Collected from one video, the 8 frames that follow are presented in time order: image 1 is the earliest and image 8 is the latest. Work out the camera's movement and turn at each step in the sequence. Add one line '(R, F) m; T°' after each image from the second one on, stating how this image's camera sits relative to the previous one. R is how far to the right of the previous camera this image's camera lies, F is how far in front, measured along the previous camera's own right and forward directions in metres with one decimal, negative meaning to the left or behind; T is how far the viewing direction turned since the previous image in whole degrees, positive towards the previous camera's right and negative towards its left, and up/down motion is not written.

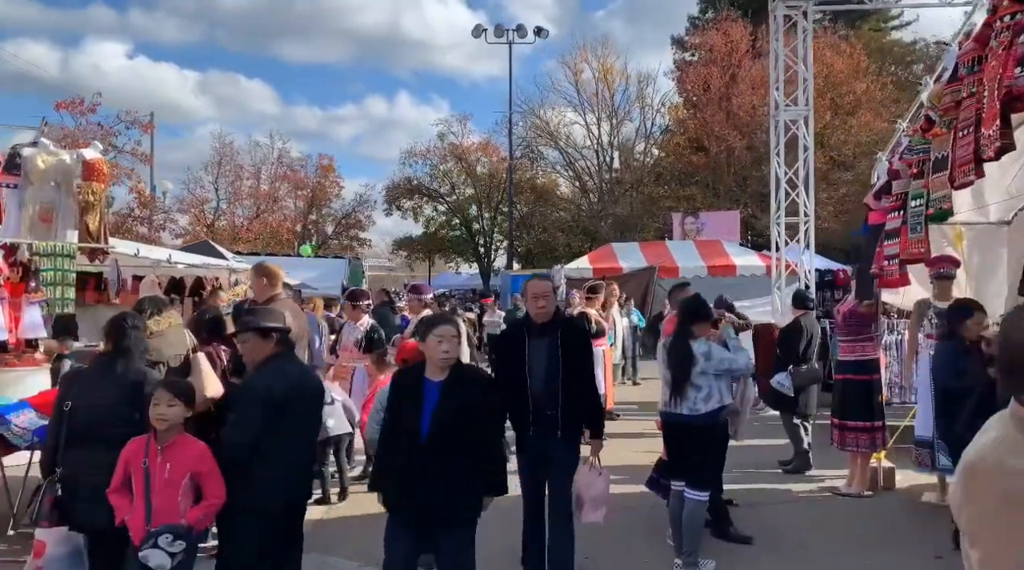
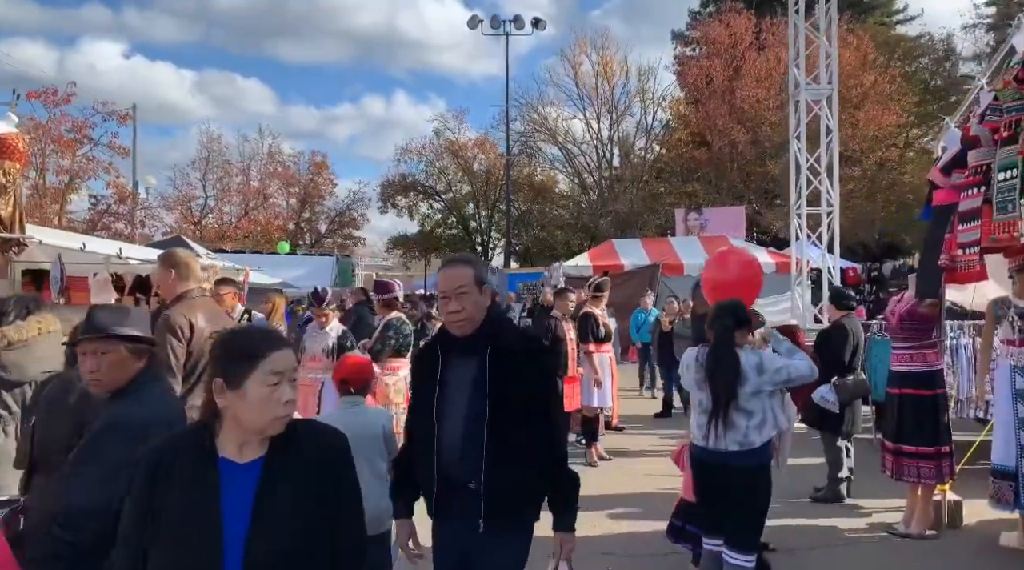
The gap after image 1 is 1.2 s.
(+0.1, +1.2) m; 0°
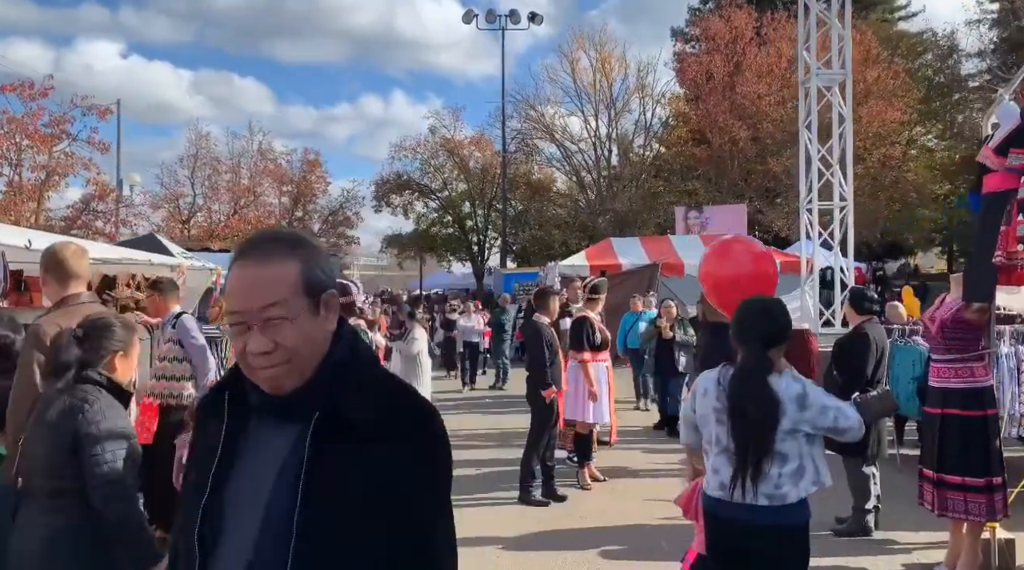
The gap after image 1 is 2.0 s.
(+0.1, +0.9) m; 0°
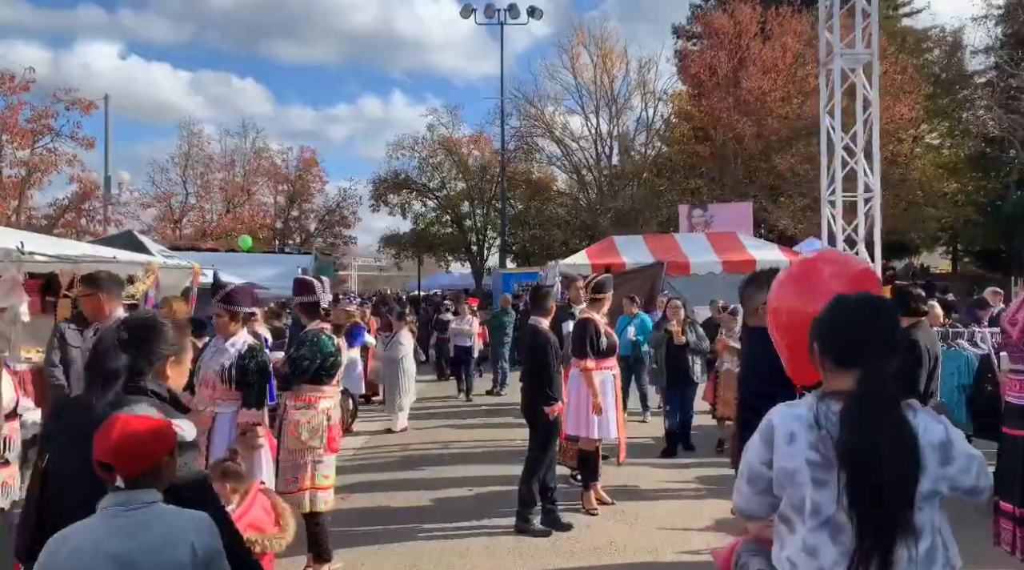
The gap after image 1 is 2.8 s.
(0.0, +0.8) m; 0°
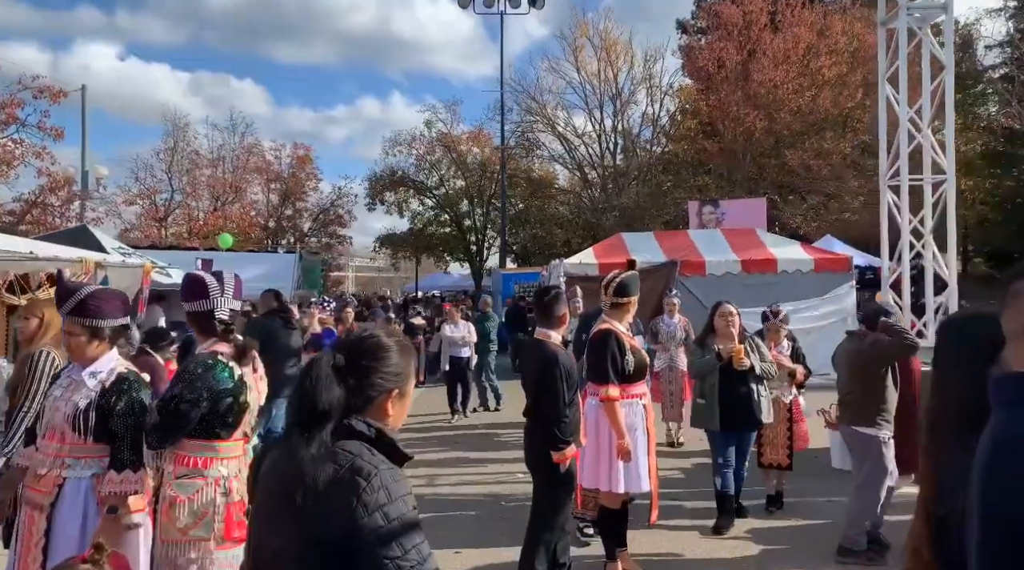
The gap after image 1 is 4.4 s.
(0.0, +1.6) m; 0°
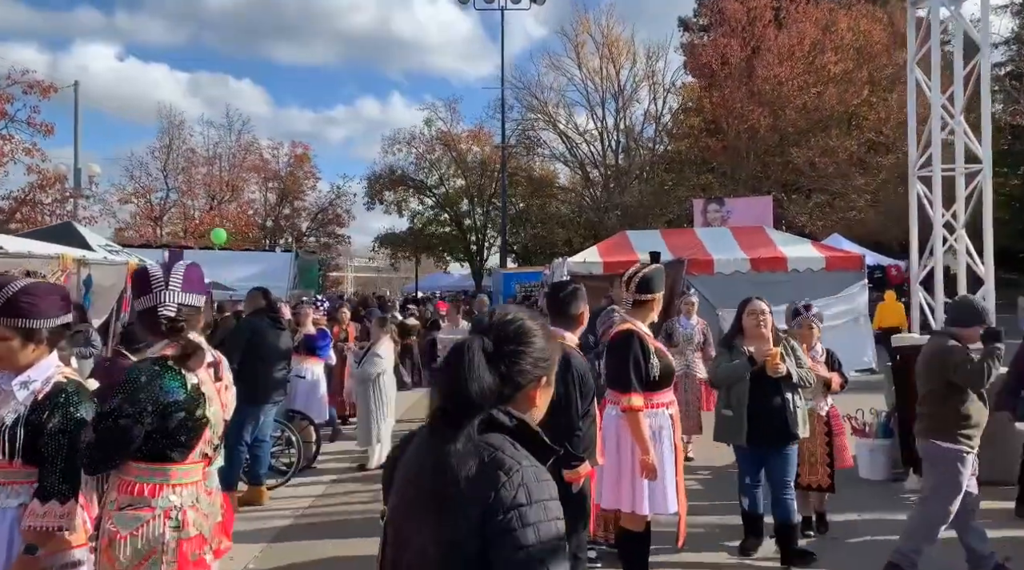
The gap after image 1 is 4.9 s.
(0.0, +0.5) m; 0°
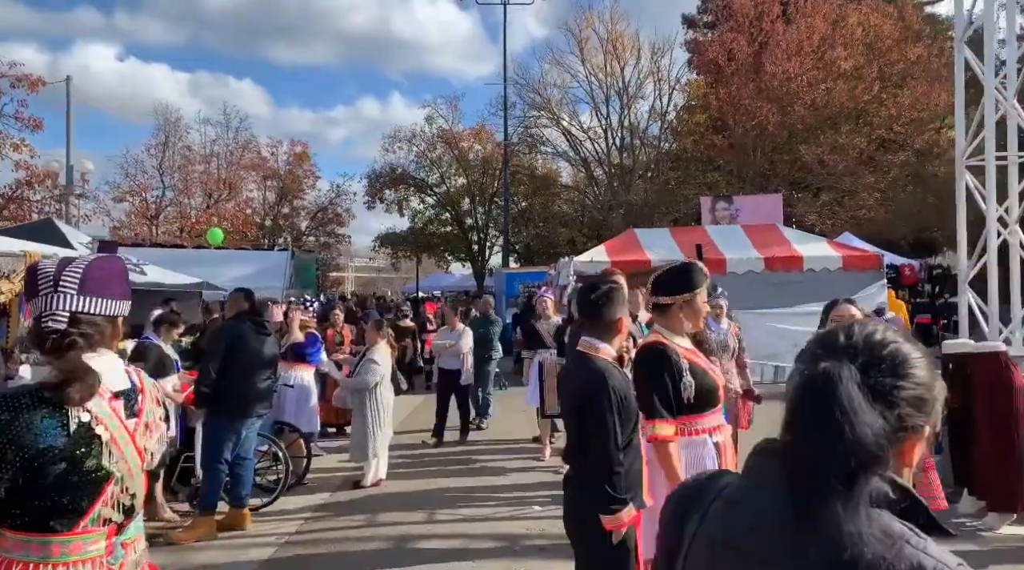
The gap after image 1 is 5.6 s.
(-0.1, +0.7) m; 0°
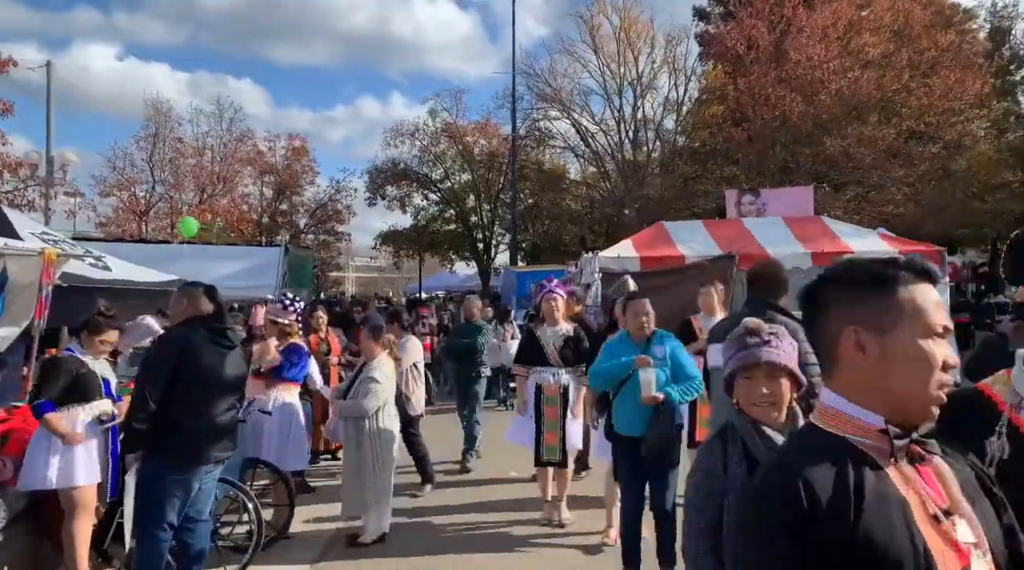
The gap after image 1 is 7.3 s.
(-0.3, +1.8) m; 0°
